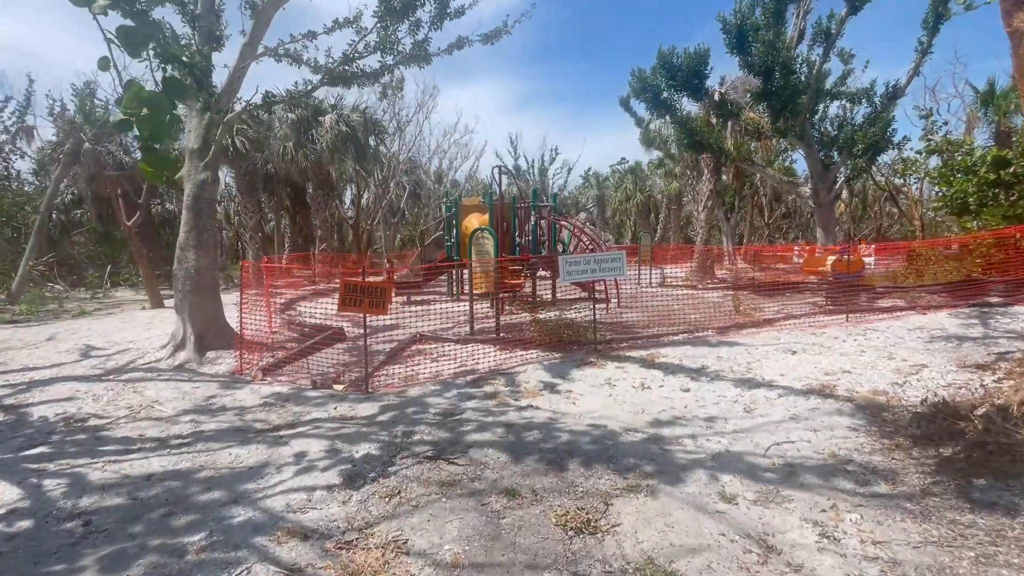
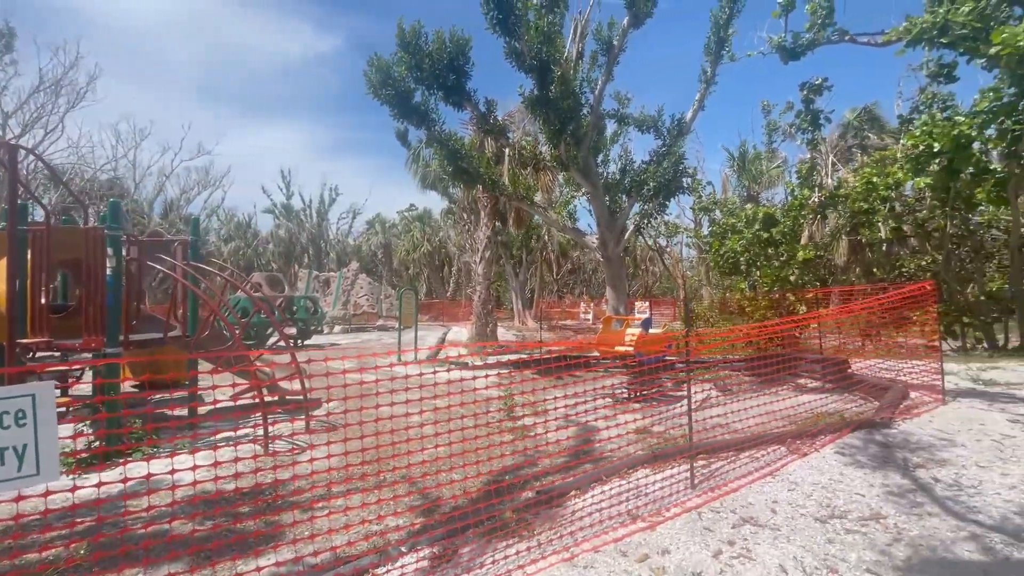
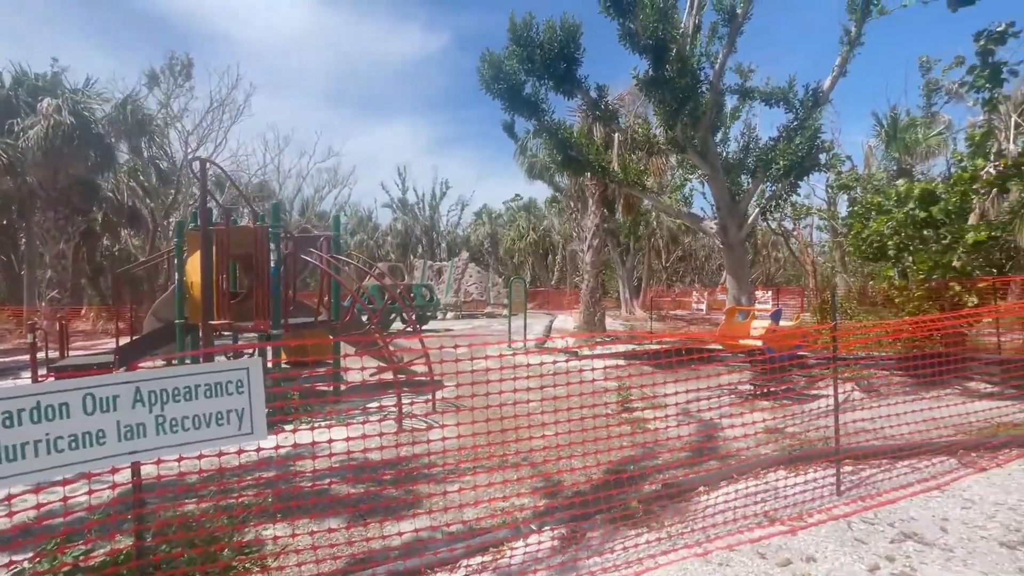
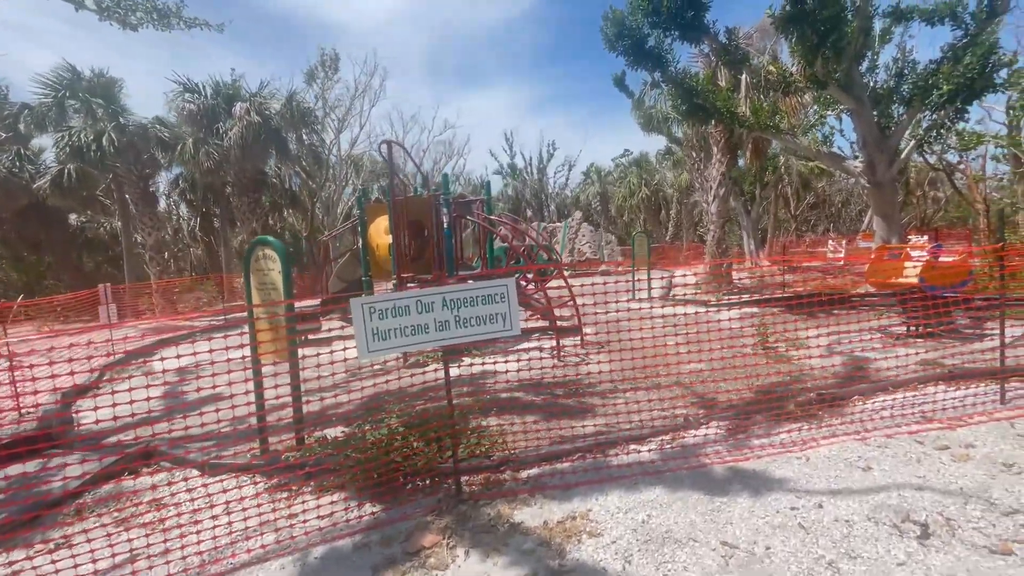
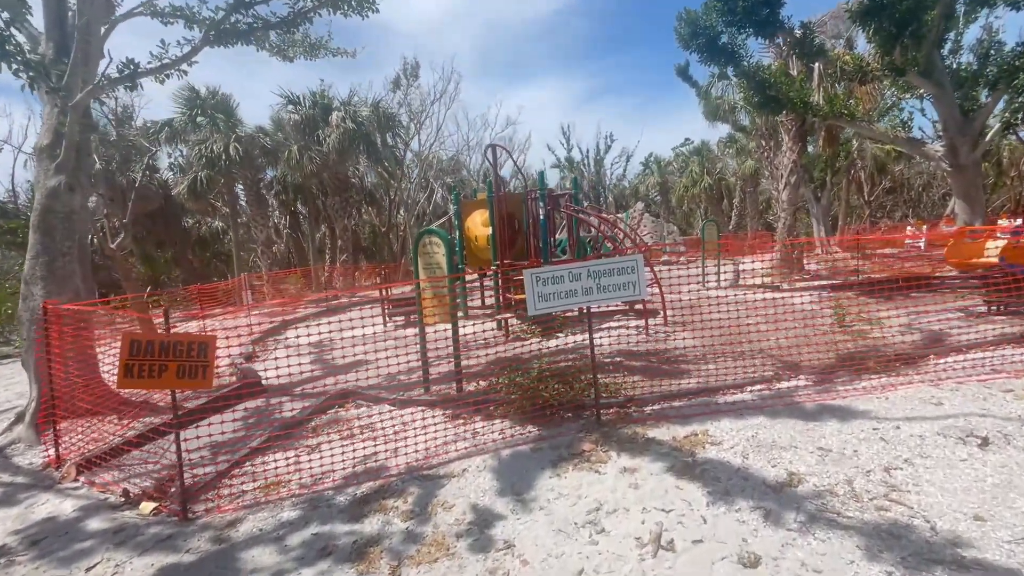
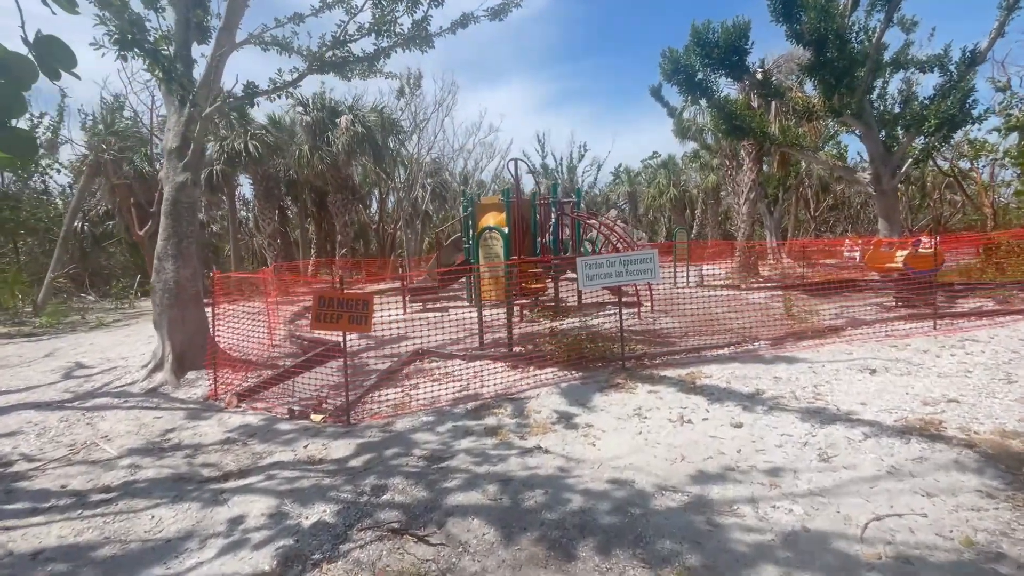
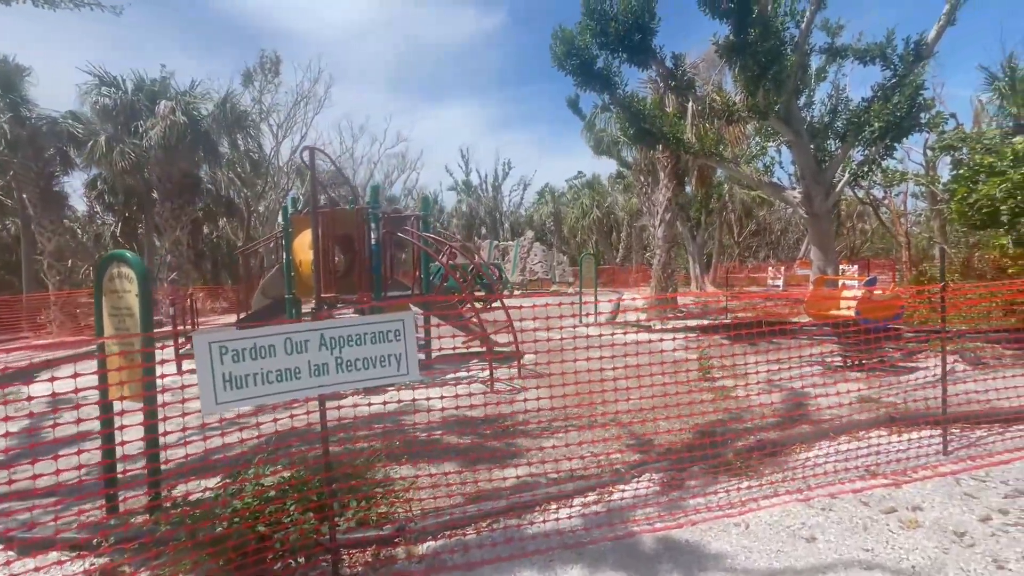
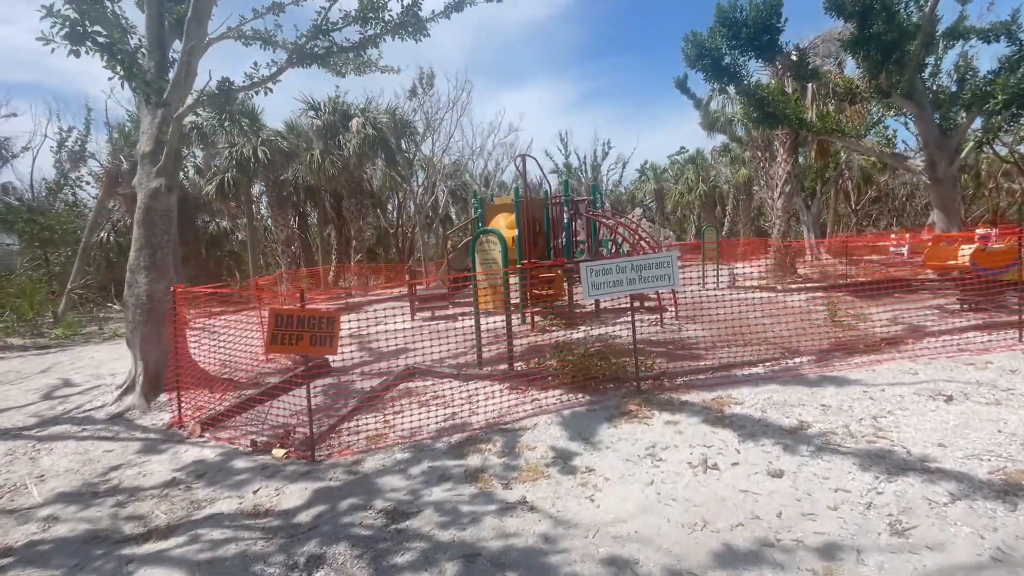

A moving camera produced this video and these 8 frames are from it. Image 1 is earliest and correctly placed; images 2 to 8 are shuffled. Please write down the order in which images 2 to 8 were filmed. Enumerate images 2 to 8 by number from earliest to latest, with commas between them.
6, 8, 5, 4, 7, 3, 2
